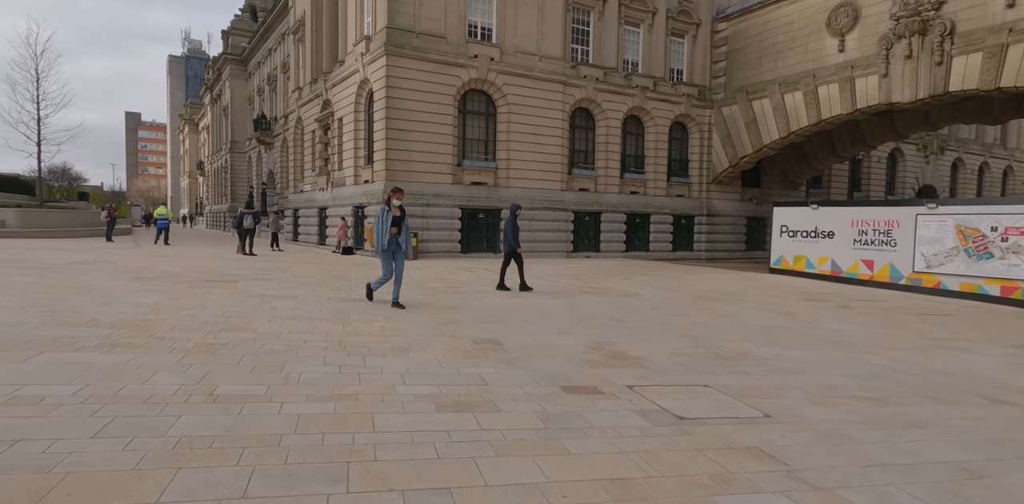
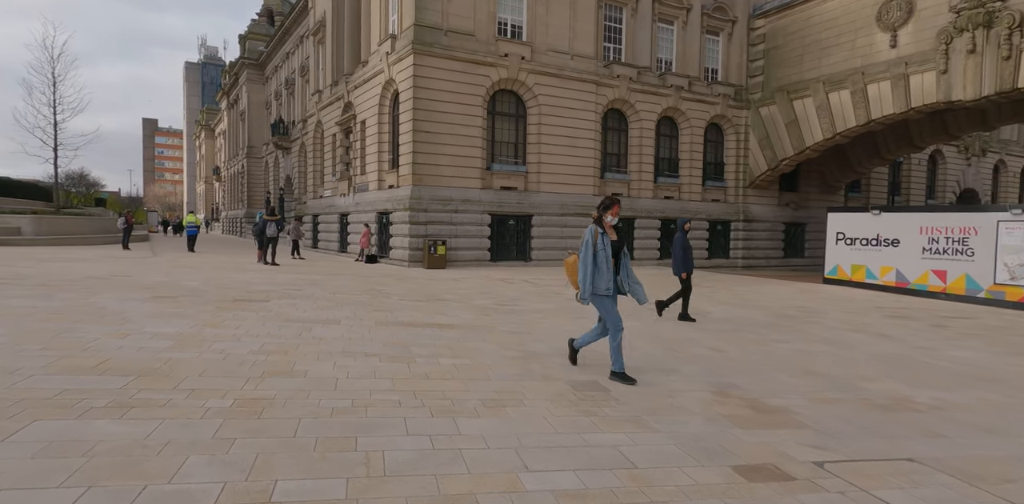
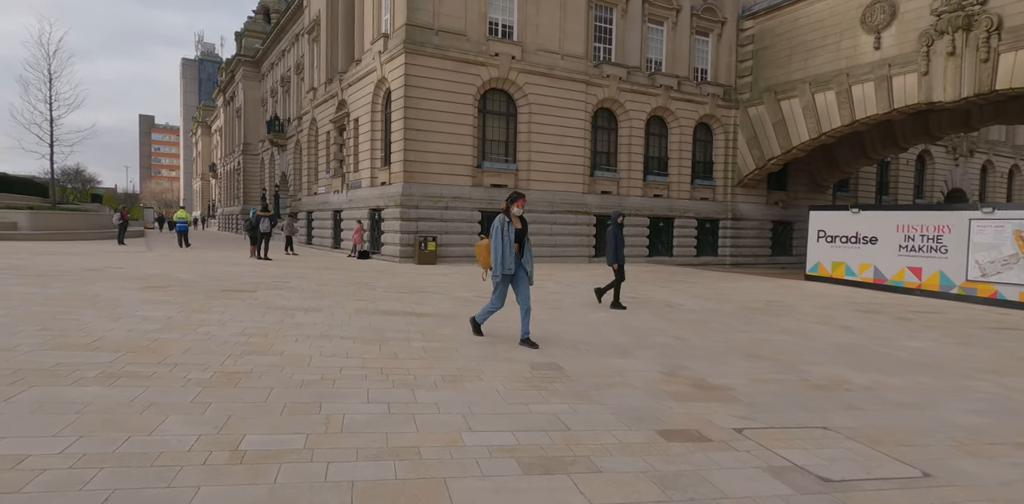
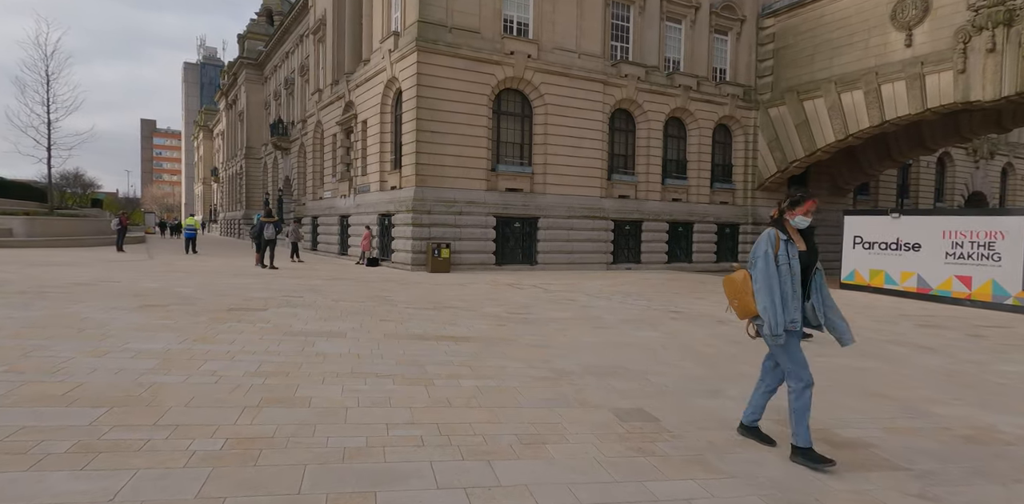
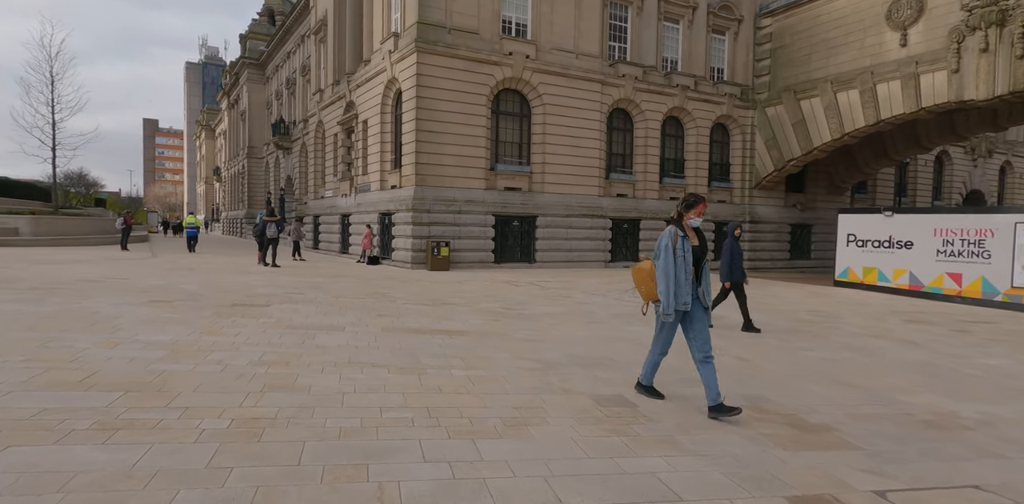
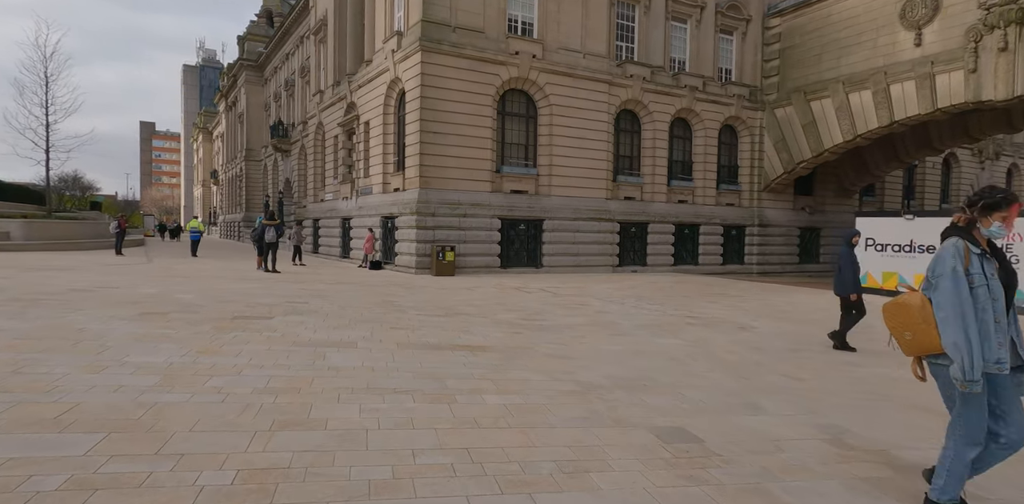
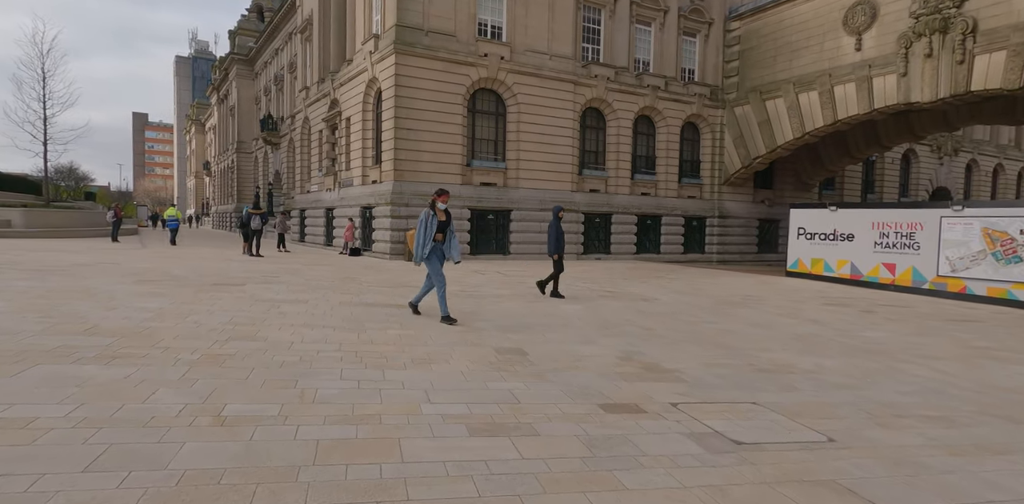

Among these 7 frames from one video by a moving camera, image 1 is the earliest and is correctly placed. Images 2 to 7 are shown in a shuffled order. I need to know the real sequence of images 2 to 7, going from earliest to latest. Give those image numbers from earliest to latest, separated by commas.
7, 3, 2, 5, 4, 6
